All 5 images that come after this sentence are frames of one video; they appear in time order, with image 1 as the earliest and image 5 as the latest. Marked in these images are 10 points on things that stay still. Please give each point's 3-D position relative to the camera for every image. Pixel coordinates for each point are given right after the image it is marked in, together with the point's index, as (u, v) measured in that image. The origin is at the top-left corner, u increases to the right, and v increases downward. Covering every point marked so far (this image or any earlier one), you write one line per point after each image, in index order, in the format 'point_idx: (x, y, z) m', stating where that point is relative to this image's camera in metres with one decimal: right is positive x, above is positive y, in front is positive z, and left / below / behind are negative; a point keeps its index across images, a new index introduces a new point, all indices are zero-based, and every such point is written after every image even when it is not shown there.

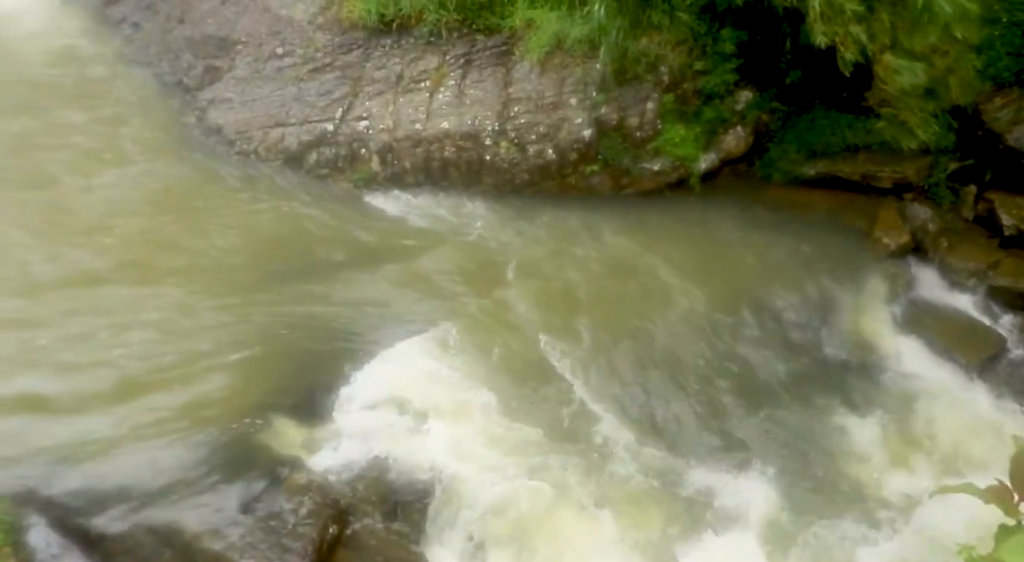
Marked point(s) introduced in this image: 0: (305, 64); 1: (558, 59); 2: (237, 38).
0: (-1.8, +1.9, +6.3) m
1: (+0.4, +1.9, +5.9) m
2: (-2.4, +2.2, +6.7) m
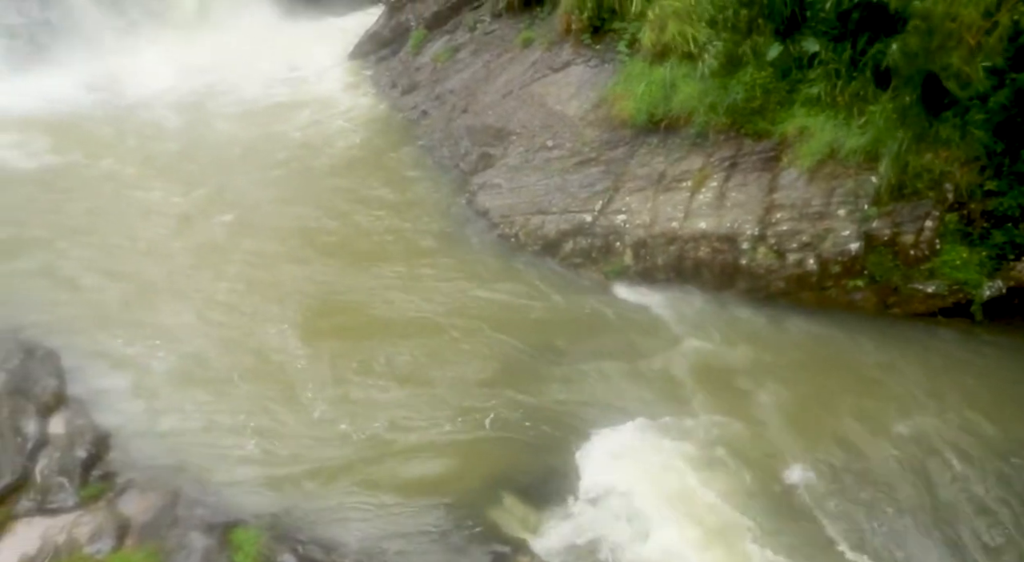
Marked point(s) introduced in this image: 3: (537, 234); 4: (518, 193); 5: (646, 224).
0: (+0.6, +1.1, +6.5) m
1: (+2.6, +0.9, +5.7) m
2: (0.0, +1.5, +7.1) m
3: (+0.2, +0.4, +6.3) m
4: (+0.1, +0.8, +6.6) m
5: (+1.1, +0.5, +6.0) m
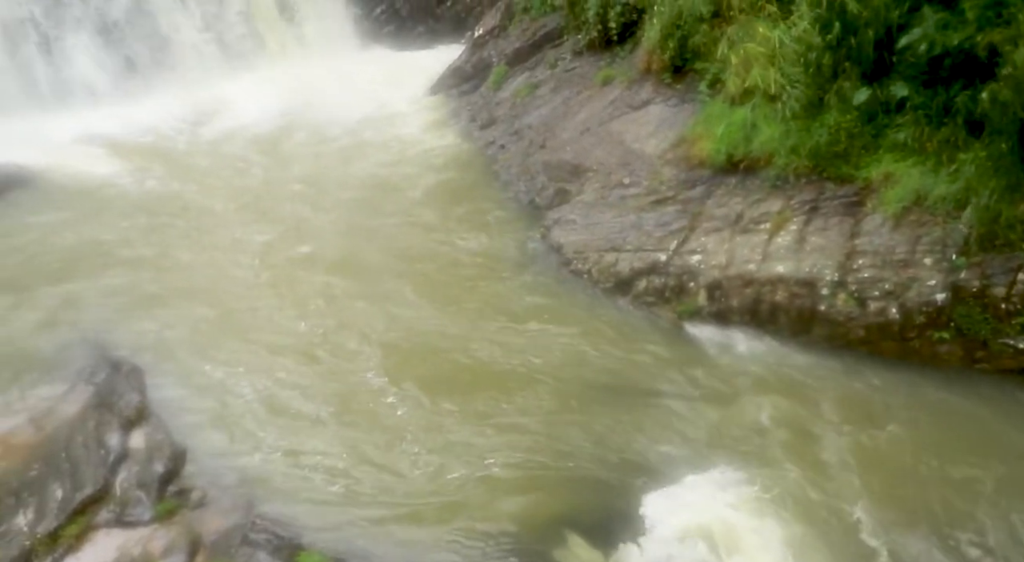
0: (+1.2, +0.8, +6.5) m
1: (+3.2, +0.5, +5.5) m
2: (+0.8, +1.2, +7.1) m
3: (+0.9, +0.1, +6.3) m
4: (+0.7, +0.5, +6.6) m
5: (+1.7, +0.1, +5.9) m
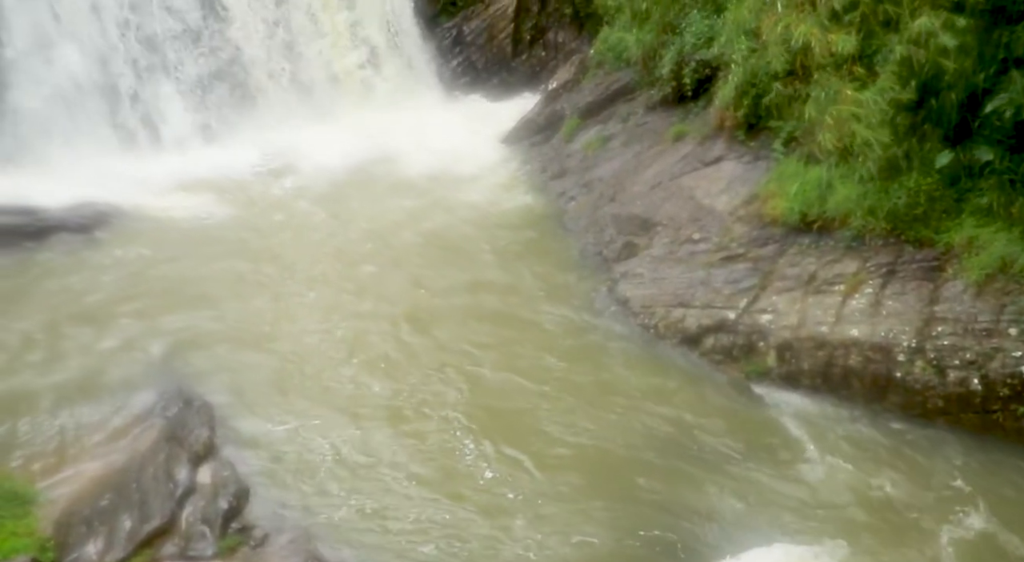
0: (+1.9, +0.3, +6.4) m
1: (+3.7, 0.0, +5.4) m
2: (+1.4, +0.6, +7.1) m
3: (+1.4, -0.4, +6.2) m
4: (+1.3, 0.0, +6.6) m
5: (+2.3, -0.4, +5.8) m
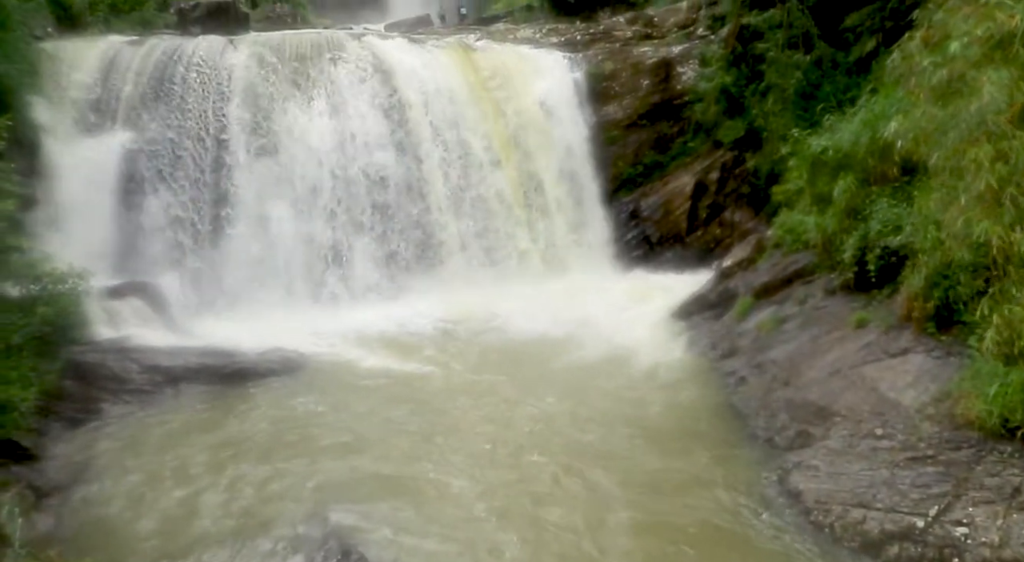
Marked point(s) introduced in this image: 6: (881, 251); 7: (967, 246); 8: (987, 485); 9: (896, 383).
0: (+3.3, -1.4, +6.0) m
1: (+4.9, -1.6, +4.7) m
2: (+3.0, -1.1, +6.8) m
3: (+2.8, -2.0, +5.8) m
4: (+2.8, -1.6, +6.2) m
5: (+3.6, -2.0, +5.3) m
6: (+3.9, +0.5, +7.6) m
7: (+3.9, +0.3, +5.9) m
8: (+3.7, -1.6, +5.5) m
9: (+3.5, -0.8, +6.6) m
